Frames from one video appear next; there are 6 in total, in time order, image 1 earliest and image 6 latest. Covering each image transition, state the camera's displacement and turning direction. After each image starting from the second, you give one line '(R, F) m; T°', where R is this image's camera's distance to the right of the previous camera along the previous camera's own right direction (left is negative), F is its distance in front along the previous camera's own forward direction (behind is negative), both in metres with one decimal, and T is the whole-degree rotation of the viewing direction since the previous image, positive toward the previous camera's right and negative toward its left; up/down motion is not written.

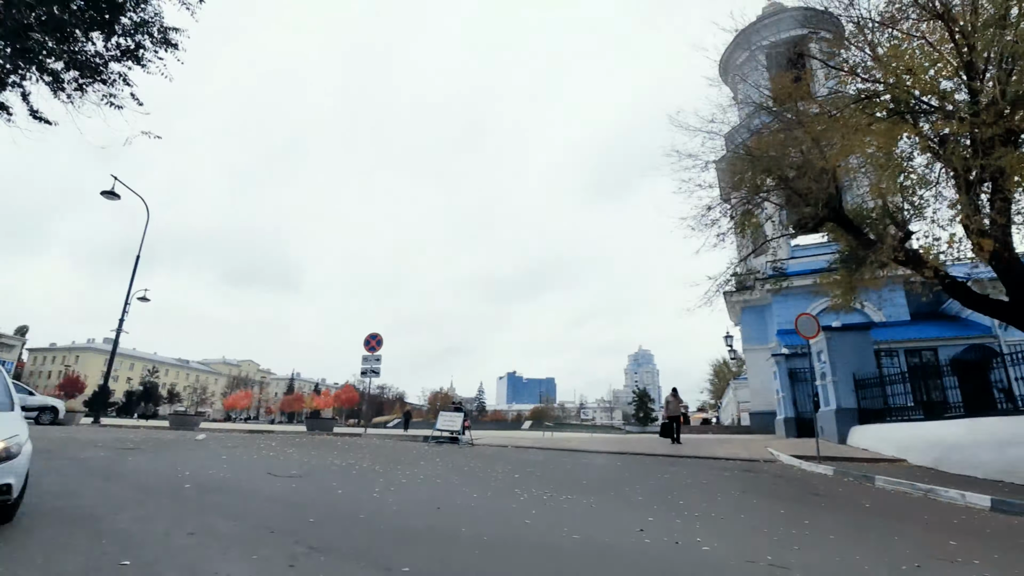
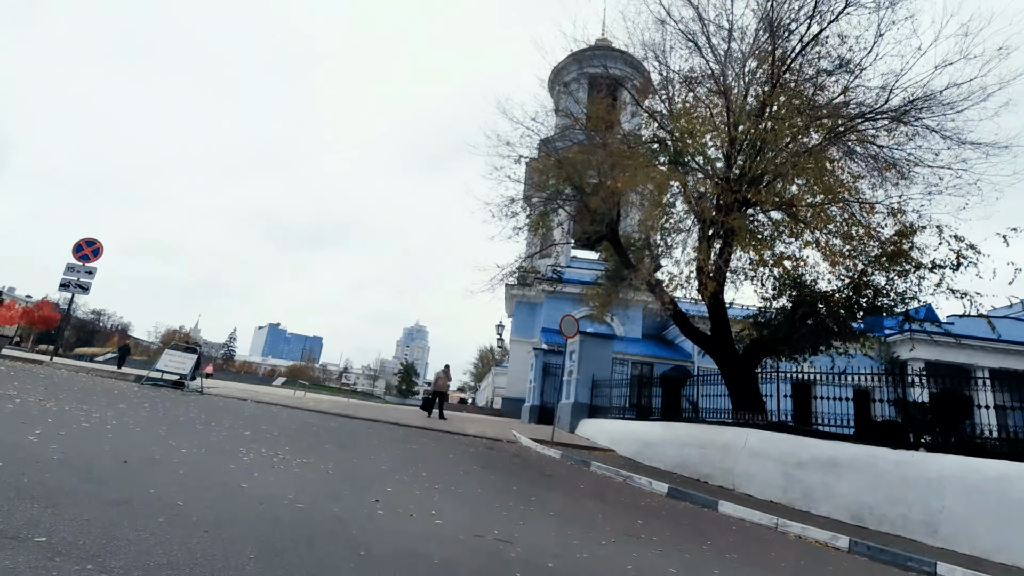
(+0.1, +0.4) m; +23°
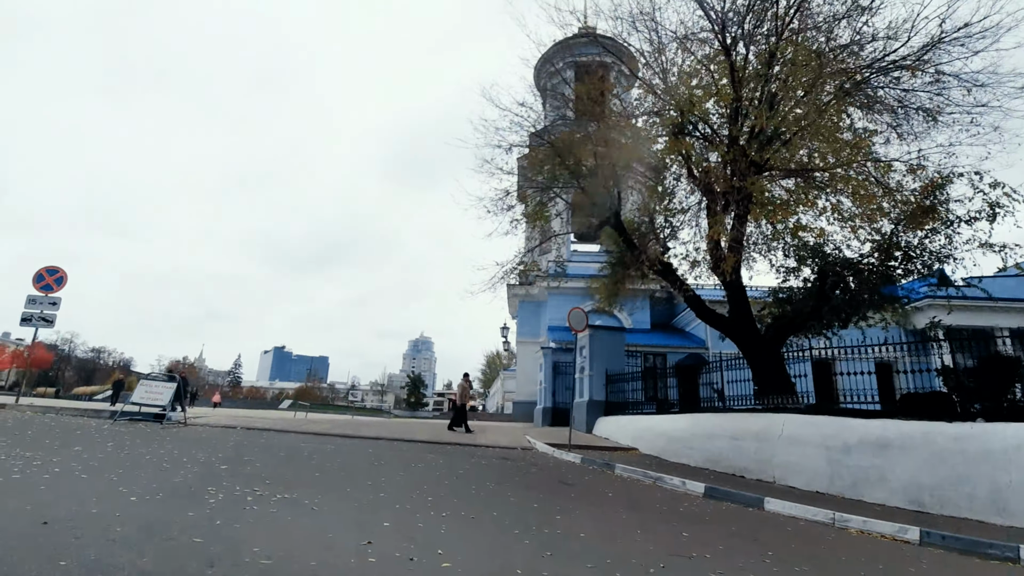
(0.0, +0.8) m; 0°
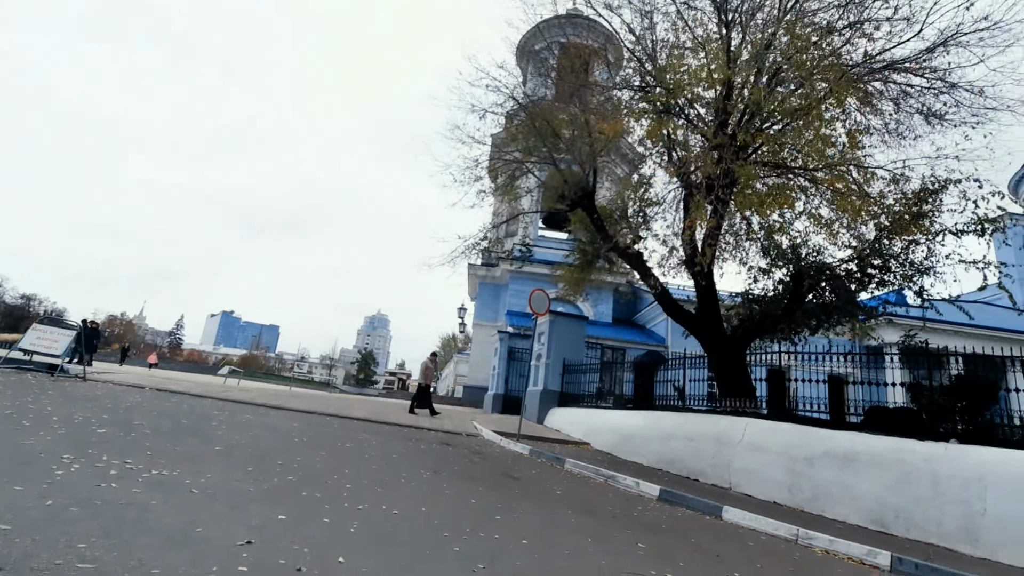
(+0.1, +0.8) m; +4°
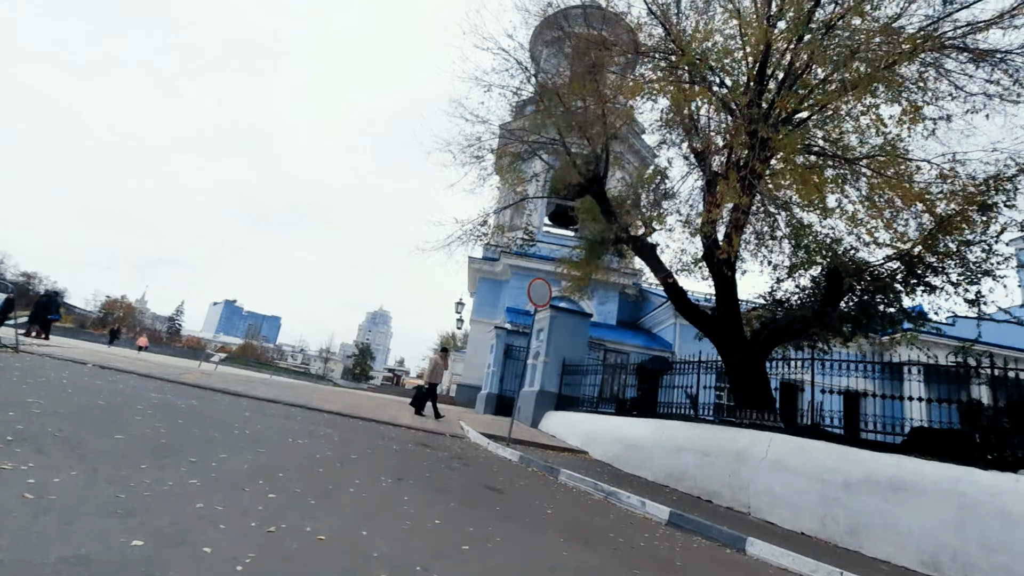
(+0.1, +1.1) m; 0°
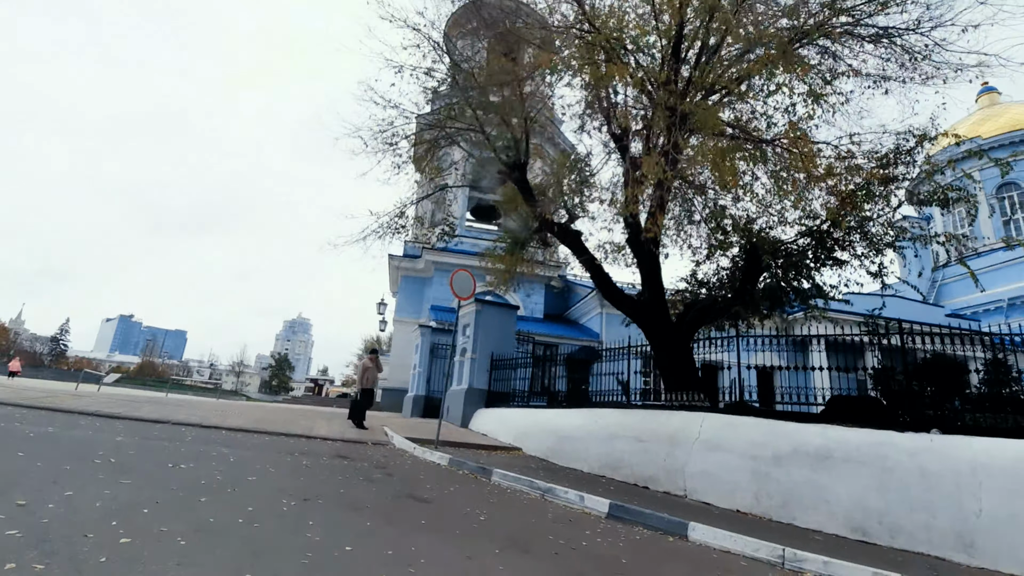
(+0.1, +0.5) m; +8°
